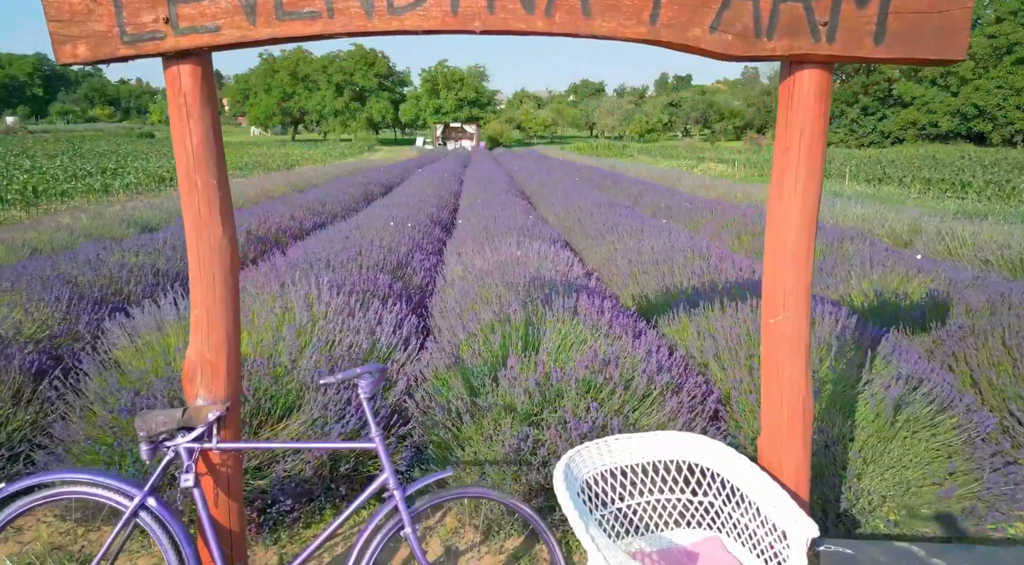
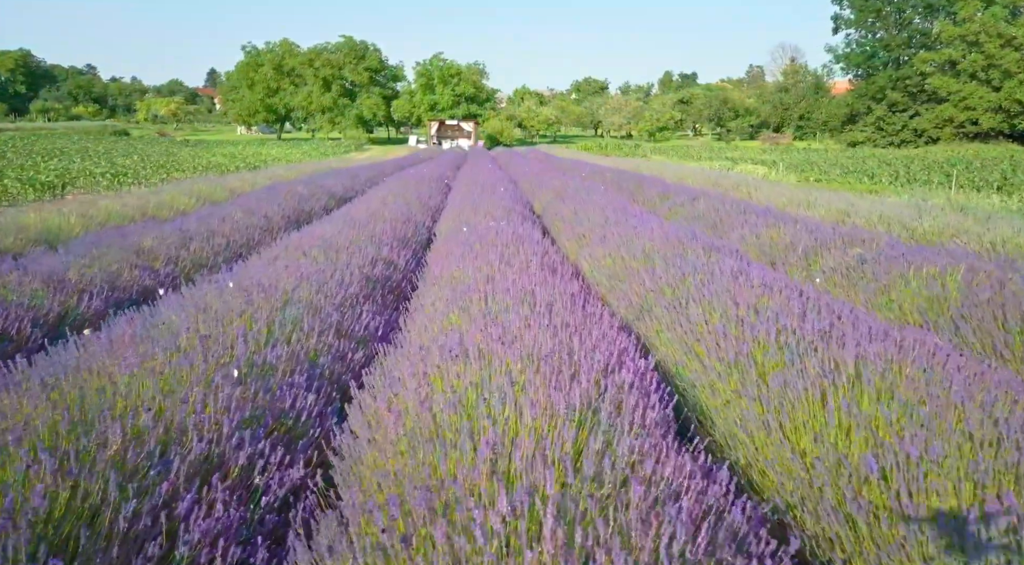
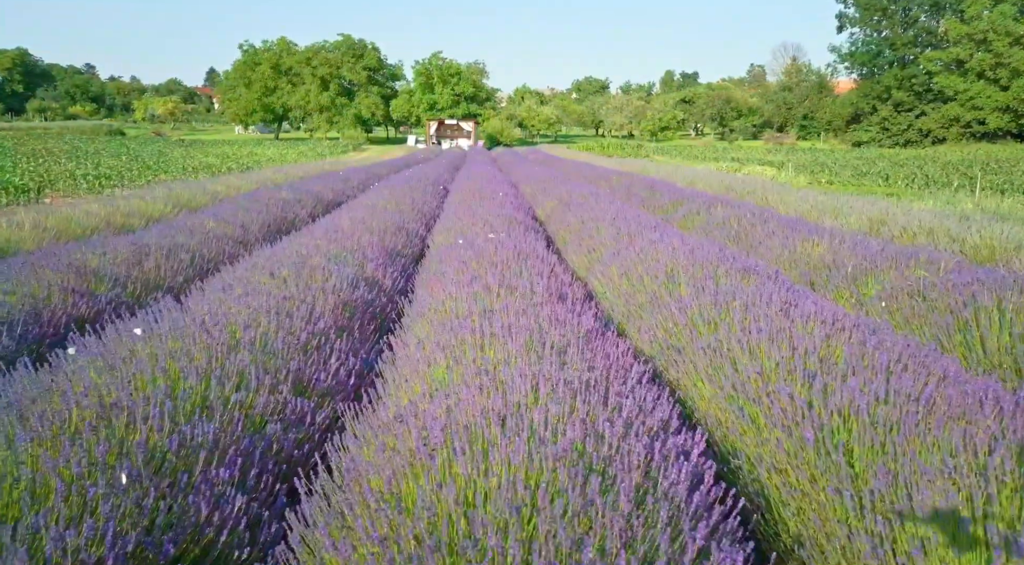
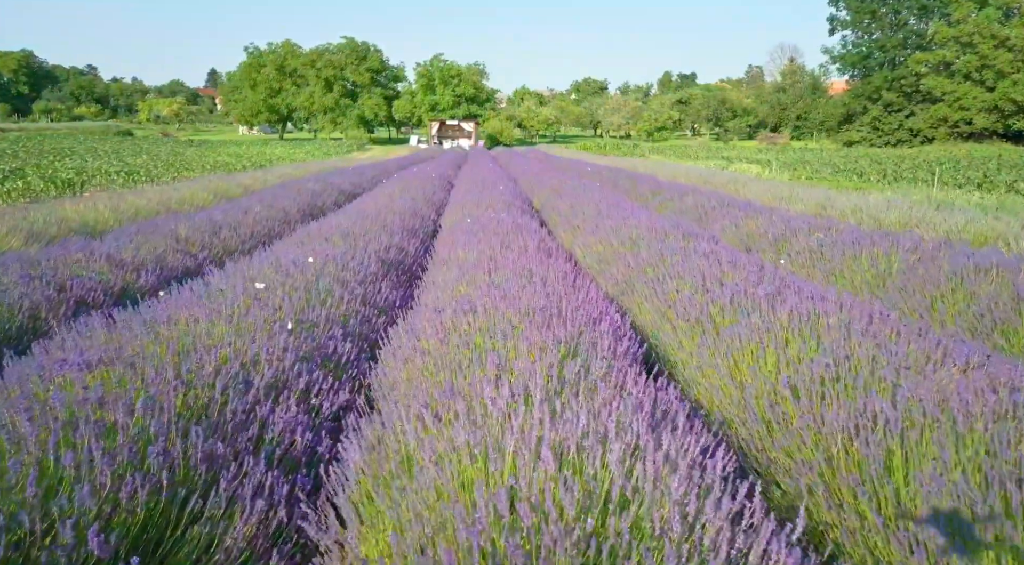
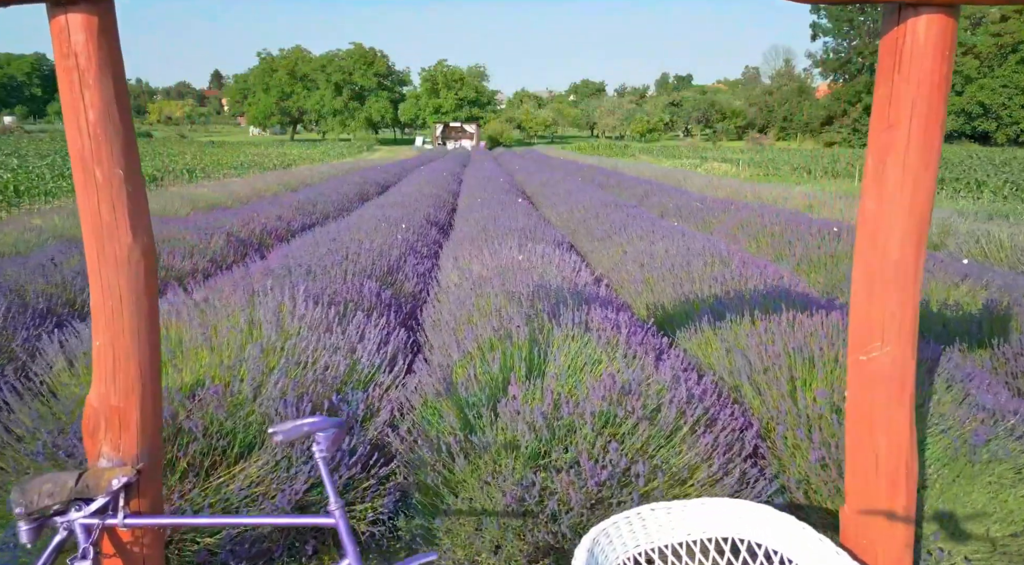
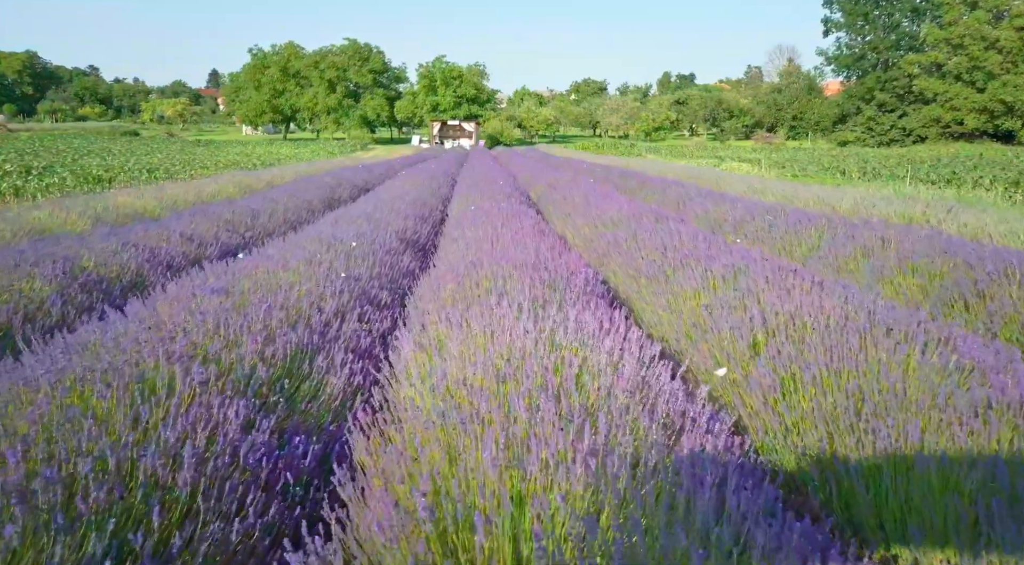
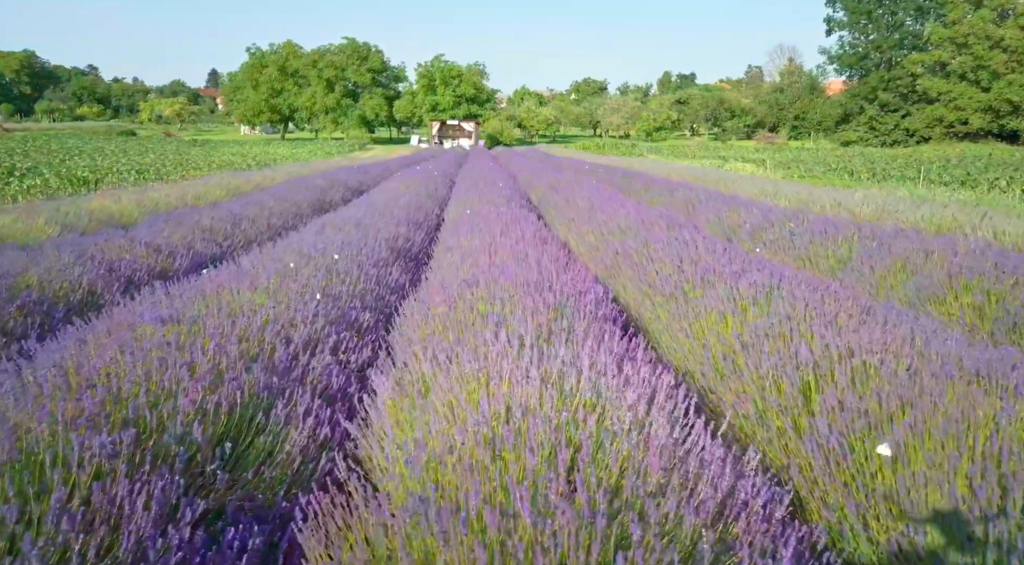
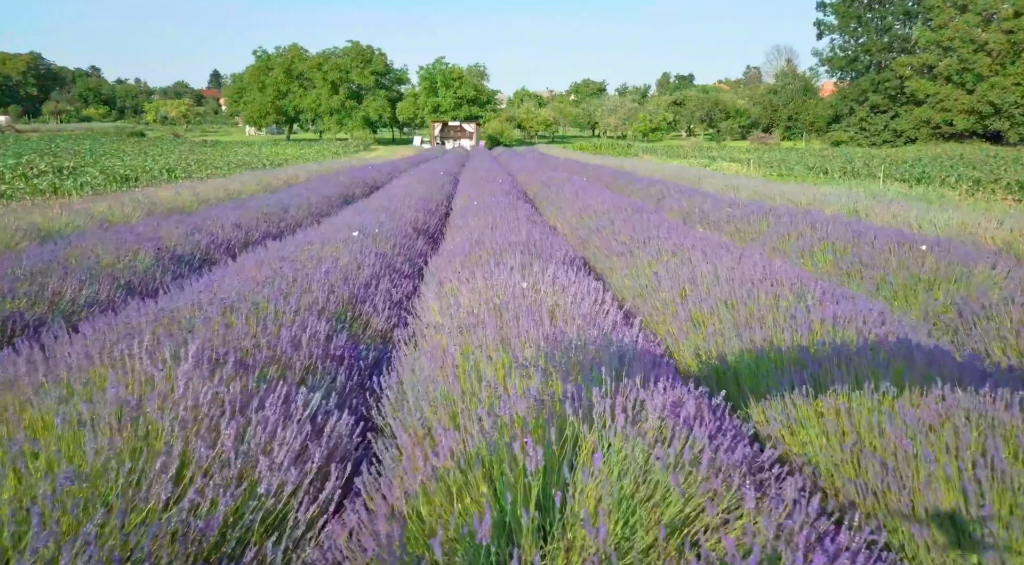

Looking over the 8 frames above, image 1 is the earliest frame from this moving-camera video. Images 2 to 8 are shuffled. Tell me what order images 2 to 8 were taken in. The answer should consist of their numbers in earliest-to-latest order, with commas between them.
5, 8, 6, 7, 4, 2, 3
